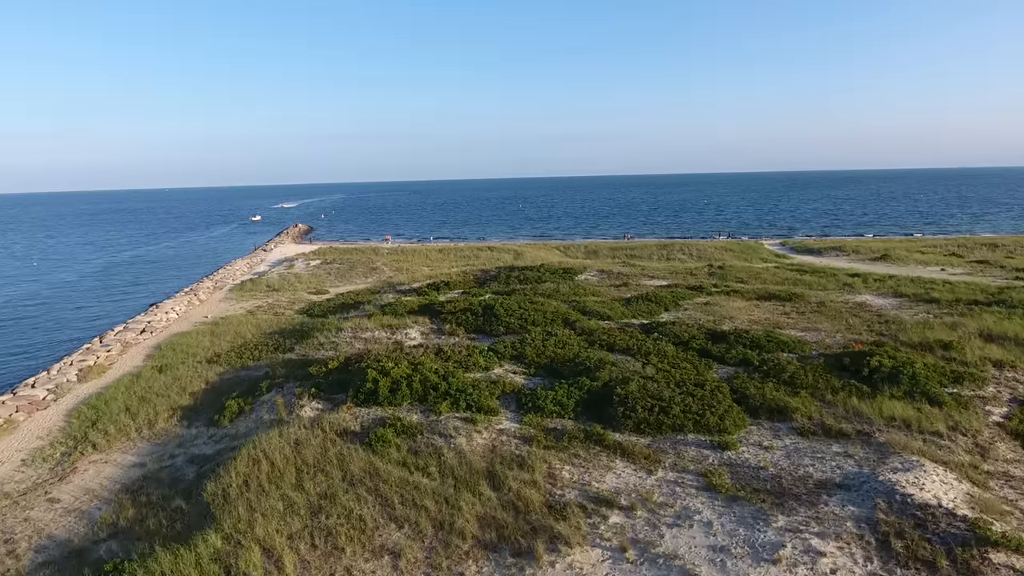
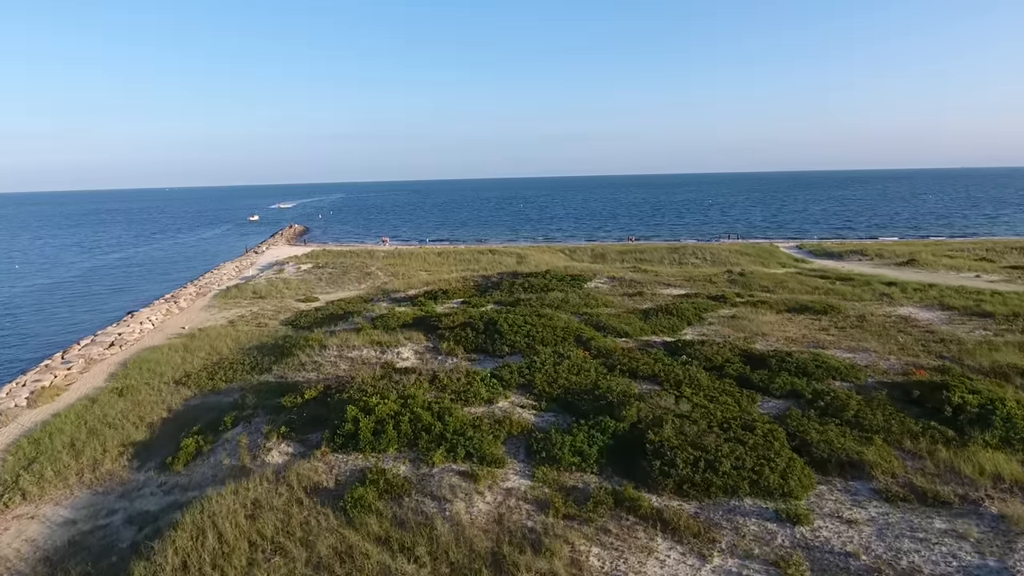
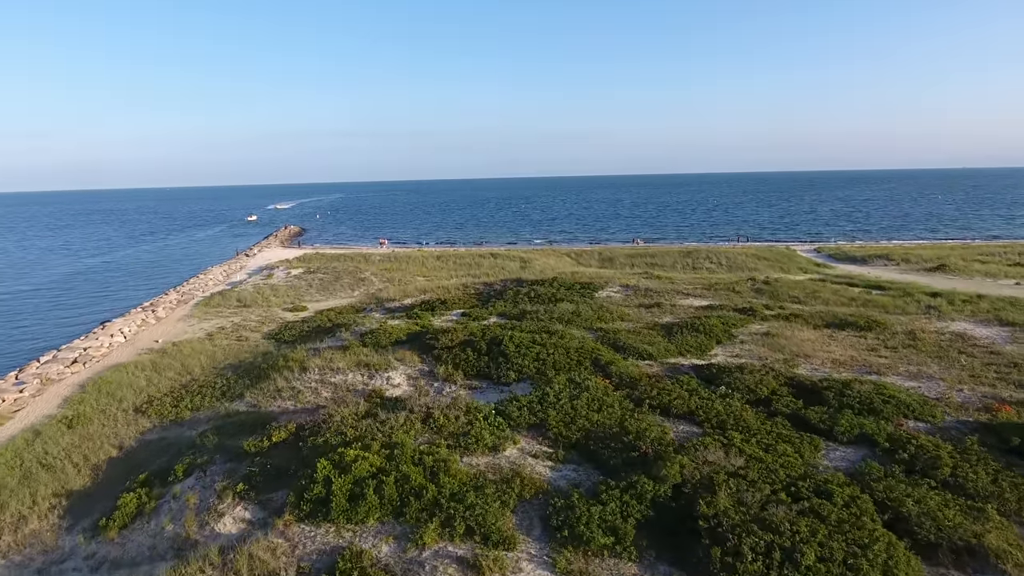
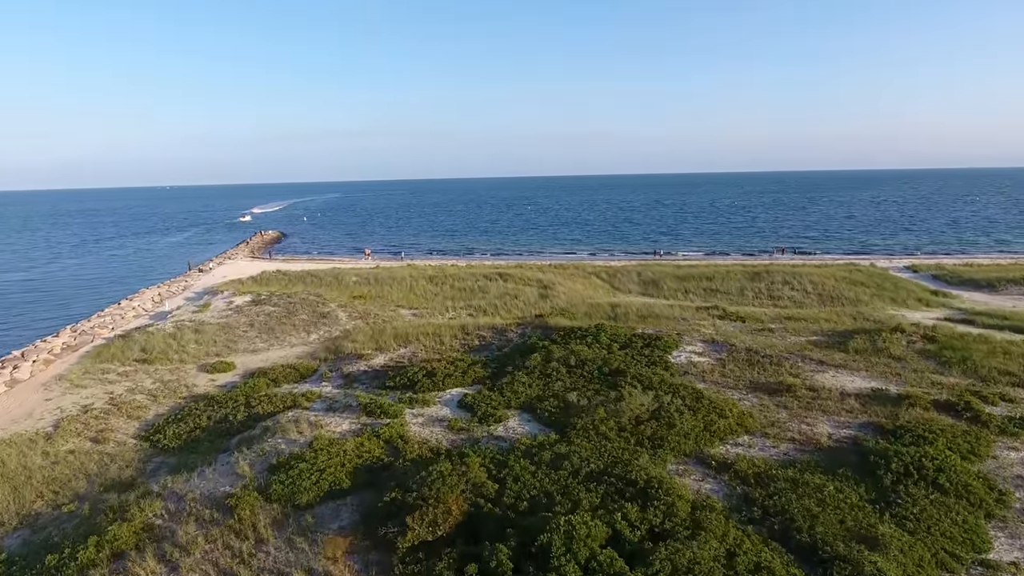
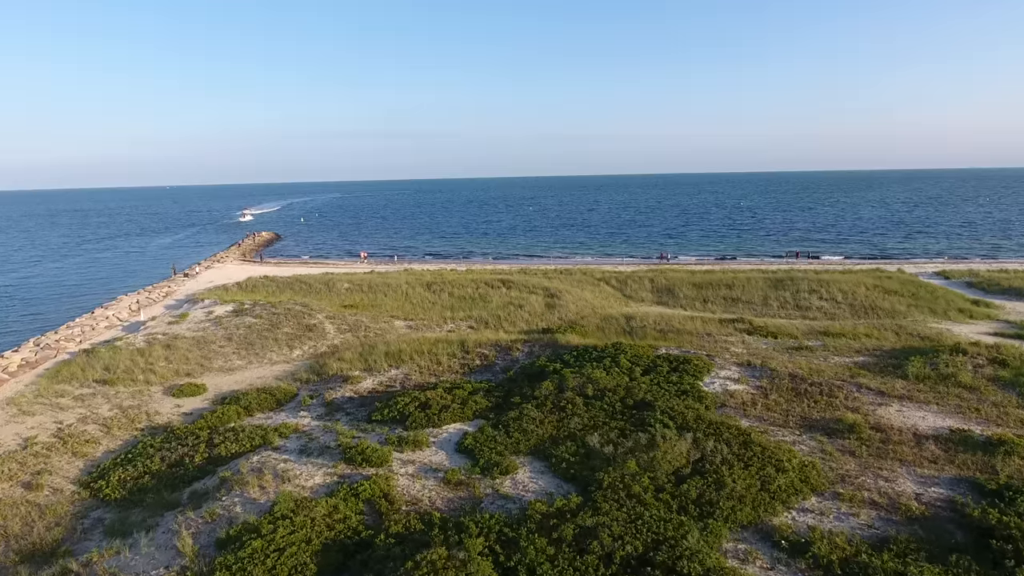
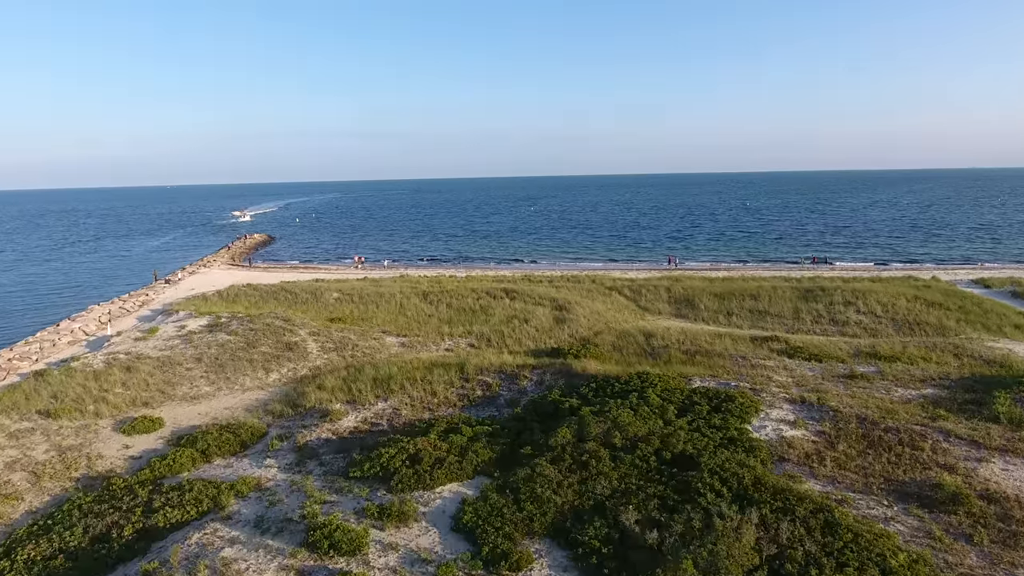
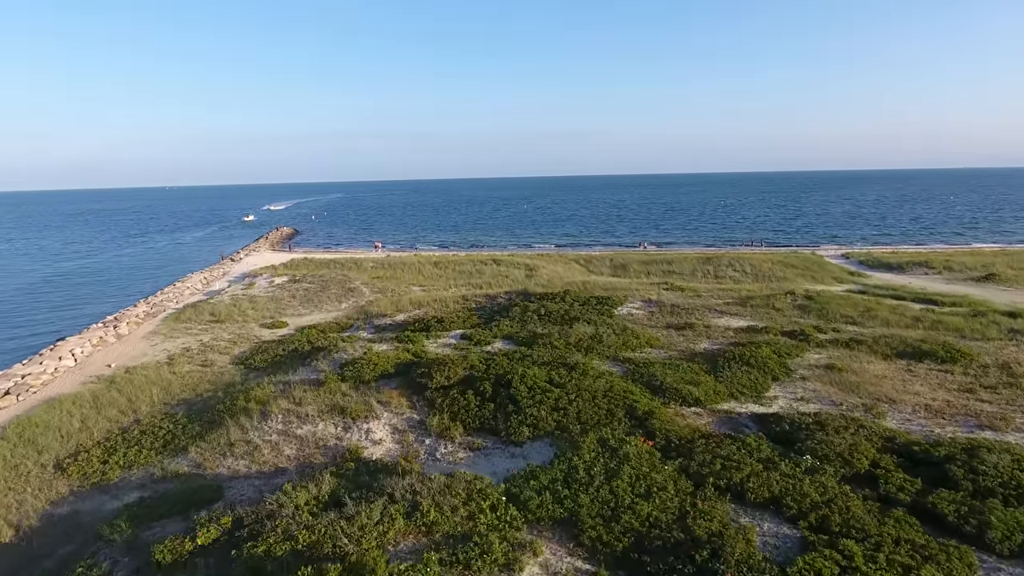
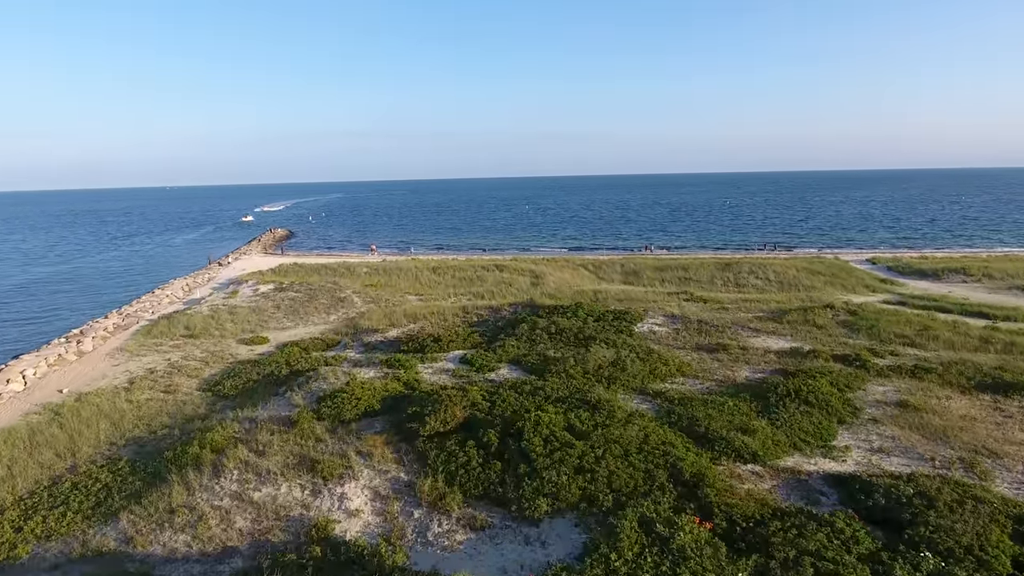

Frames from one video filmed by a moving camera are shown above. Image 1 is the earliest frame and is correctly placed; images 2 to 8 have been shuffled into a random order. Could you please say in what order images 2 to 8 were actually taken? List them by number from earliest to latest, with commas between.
2, 3, 7, 8, 4, 5, 6
